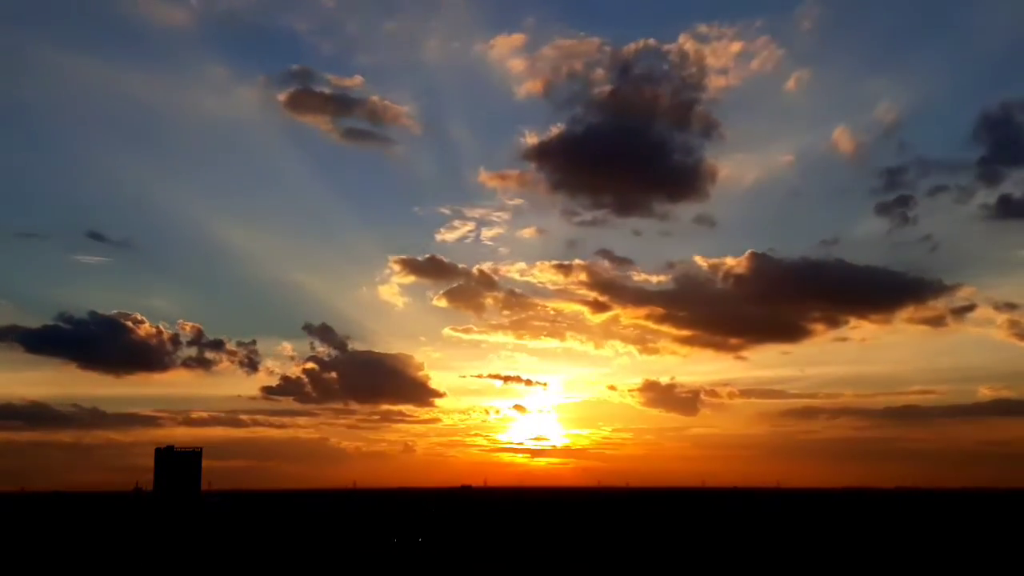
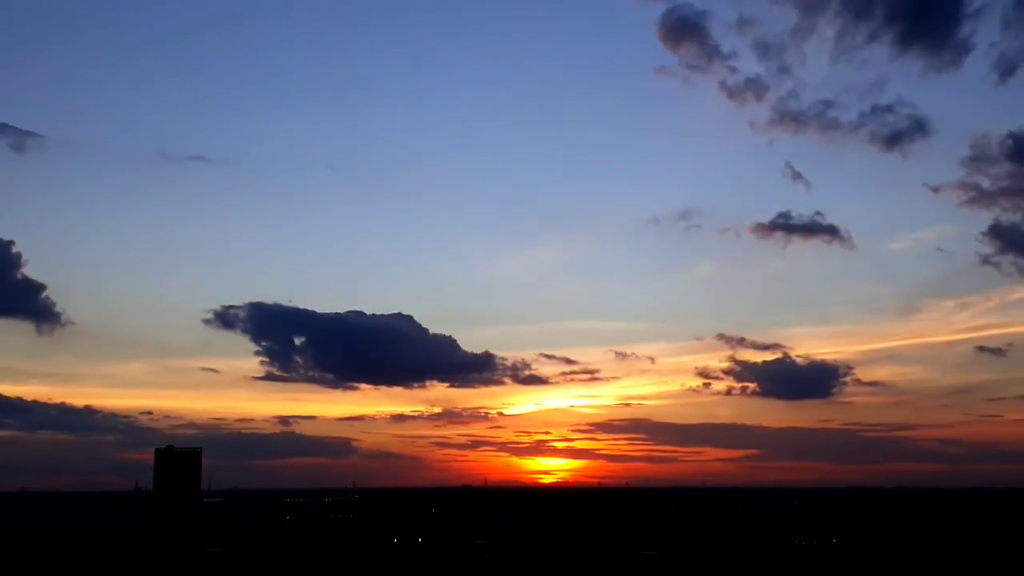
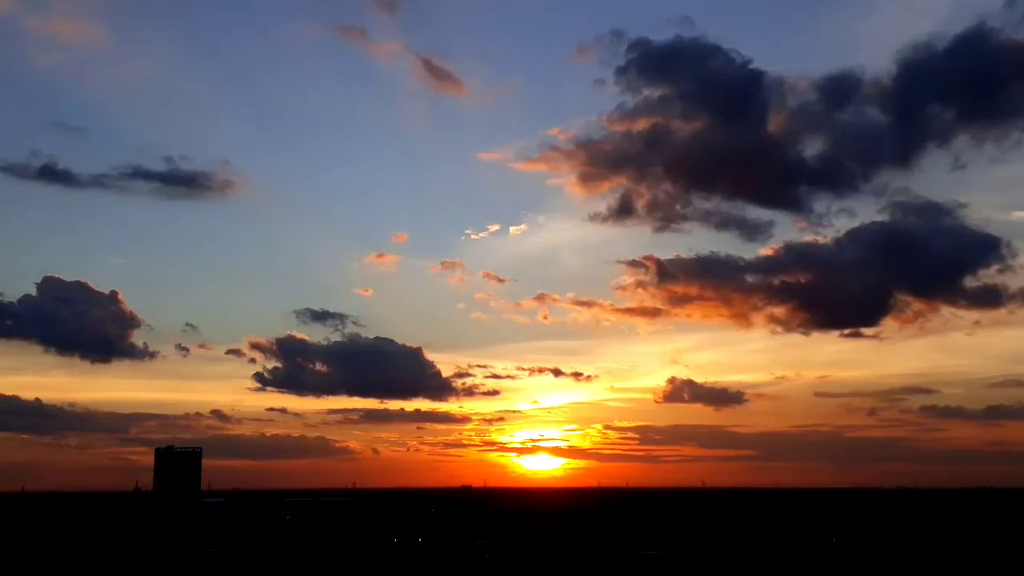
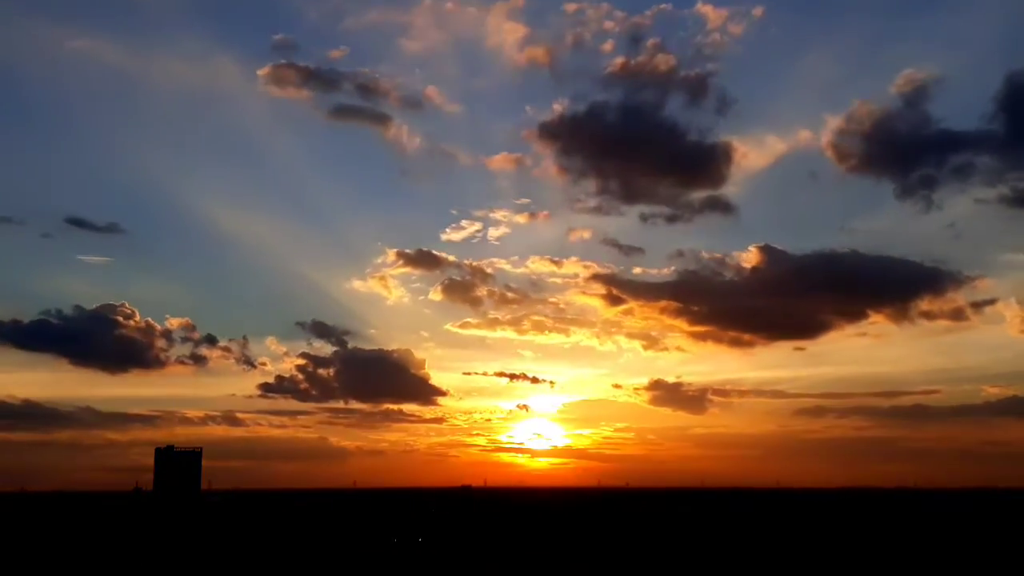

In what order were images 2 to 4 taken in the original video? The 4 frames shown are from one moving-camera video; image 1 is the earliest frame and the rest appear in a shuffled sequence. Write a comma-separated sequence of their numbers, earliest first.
4, 3, 2
